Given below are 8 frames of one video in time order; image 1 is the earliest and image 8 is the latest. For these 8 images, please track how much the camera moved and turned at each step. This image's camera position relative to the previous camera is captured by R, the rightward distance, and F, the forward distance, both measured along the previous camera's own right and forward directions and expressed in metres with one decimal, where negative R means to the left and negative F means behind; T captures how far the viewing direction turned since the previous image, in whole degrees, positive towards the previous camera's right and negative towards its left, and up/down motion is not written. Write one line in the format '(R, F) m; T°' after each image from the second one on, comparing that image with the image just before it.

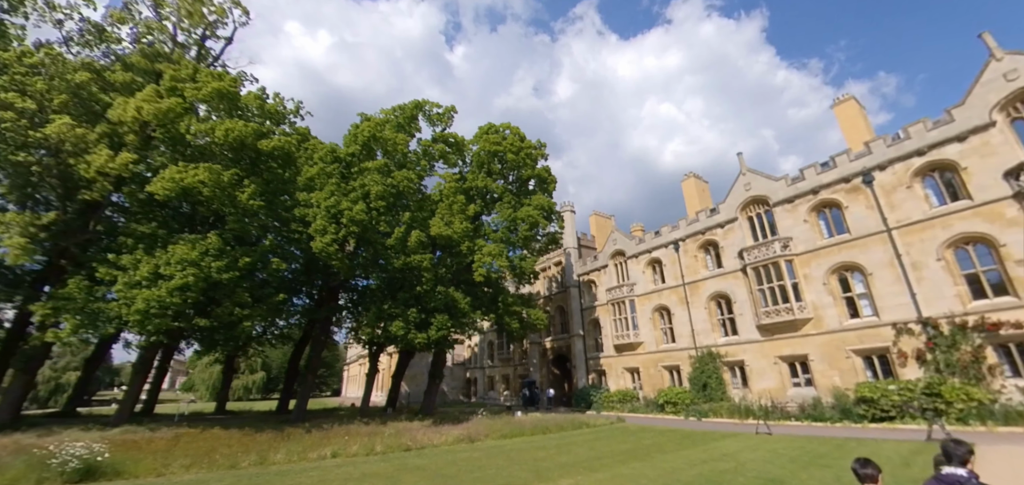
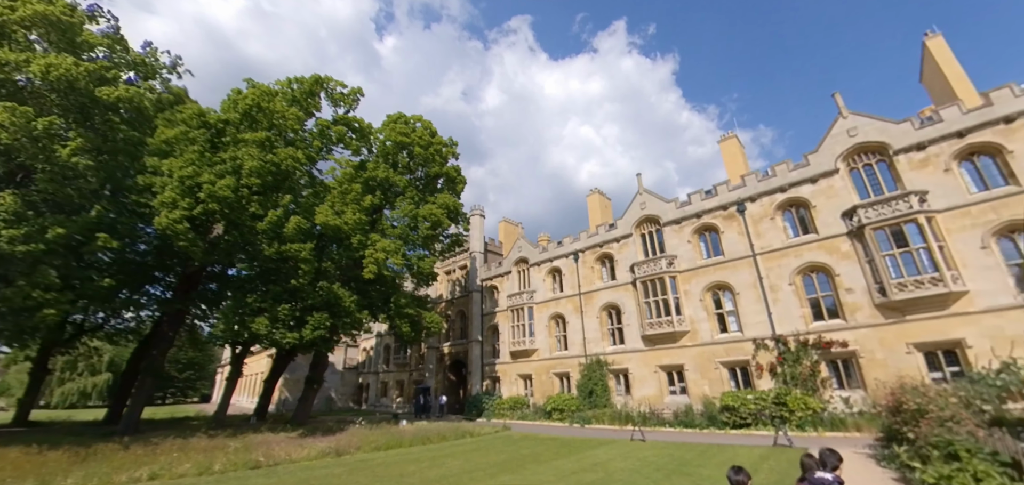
(+0.7, +0.7) m; +12°
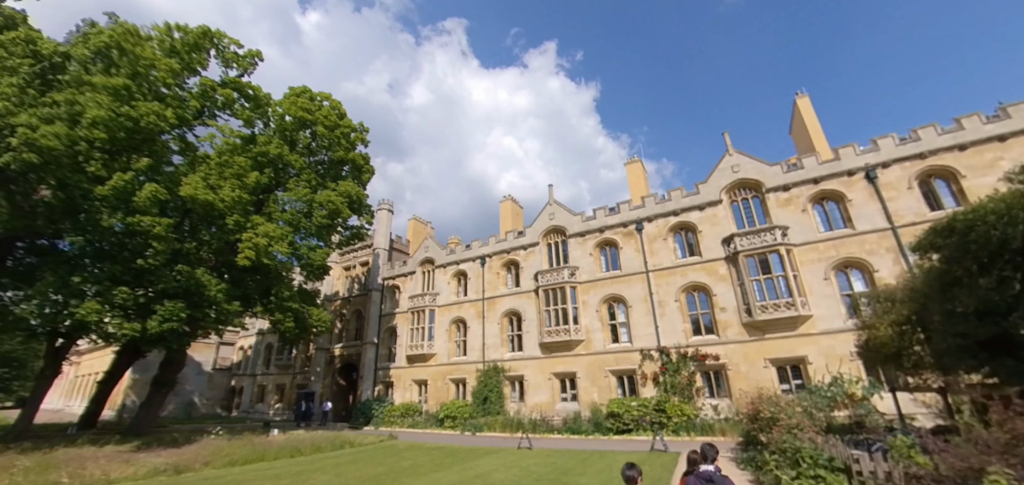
(+0.4, +0.5) m; +12°
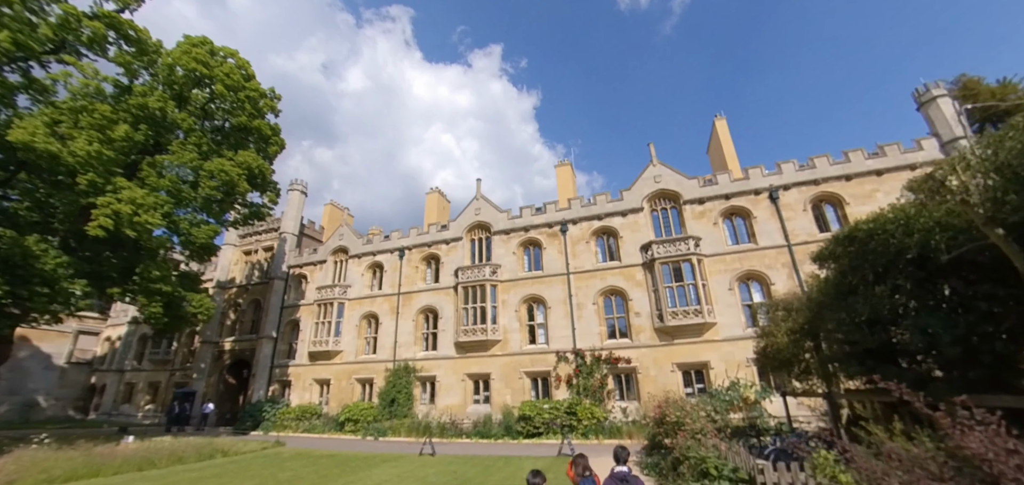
(+0.4, +0.9) m; +10°
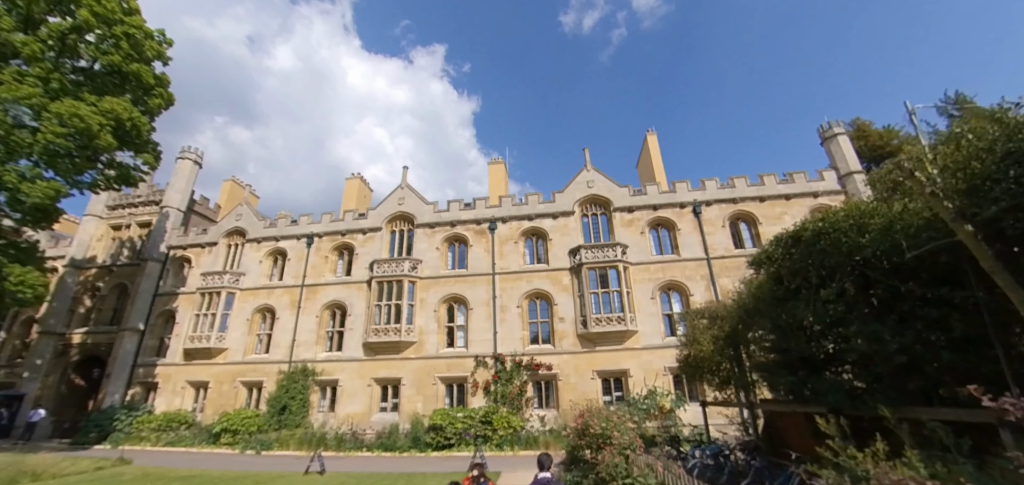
(+0.2, +1.3) m; +10°
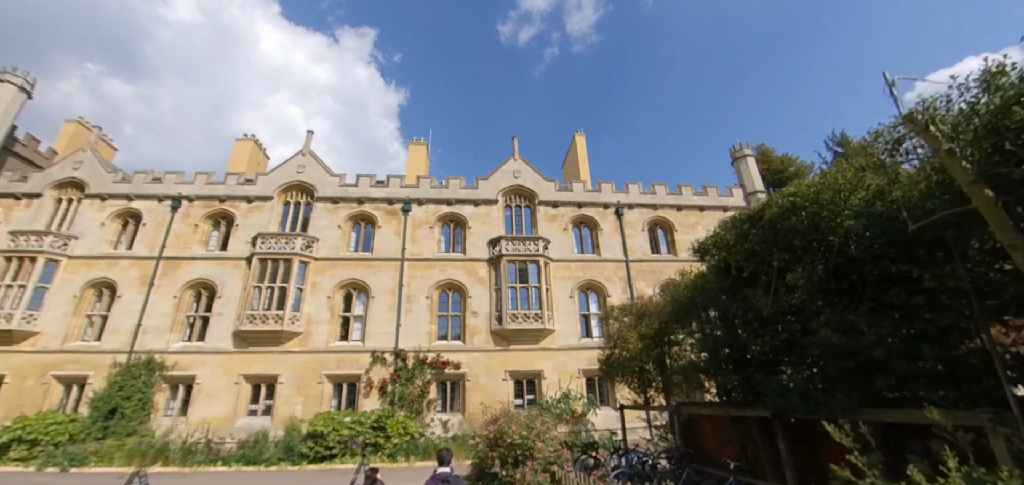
(+0.1, +1.6) m; +11°
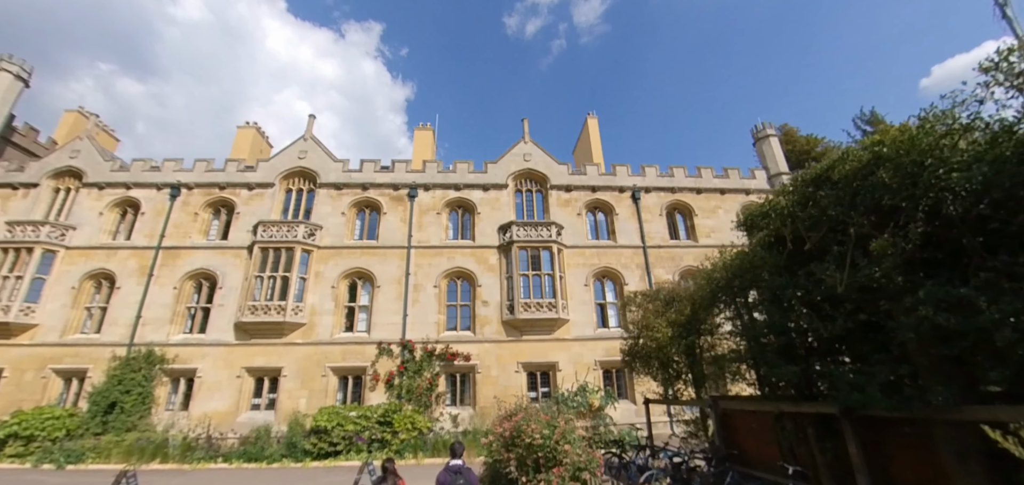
(-0.1, +0.9) m; -1°
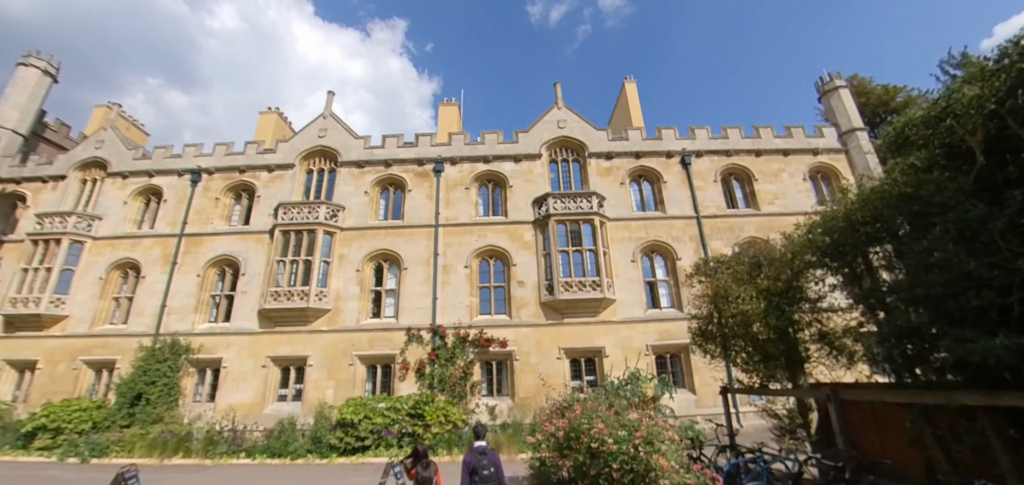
(-0.2, +1.6) m; -4°
